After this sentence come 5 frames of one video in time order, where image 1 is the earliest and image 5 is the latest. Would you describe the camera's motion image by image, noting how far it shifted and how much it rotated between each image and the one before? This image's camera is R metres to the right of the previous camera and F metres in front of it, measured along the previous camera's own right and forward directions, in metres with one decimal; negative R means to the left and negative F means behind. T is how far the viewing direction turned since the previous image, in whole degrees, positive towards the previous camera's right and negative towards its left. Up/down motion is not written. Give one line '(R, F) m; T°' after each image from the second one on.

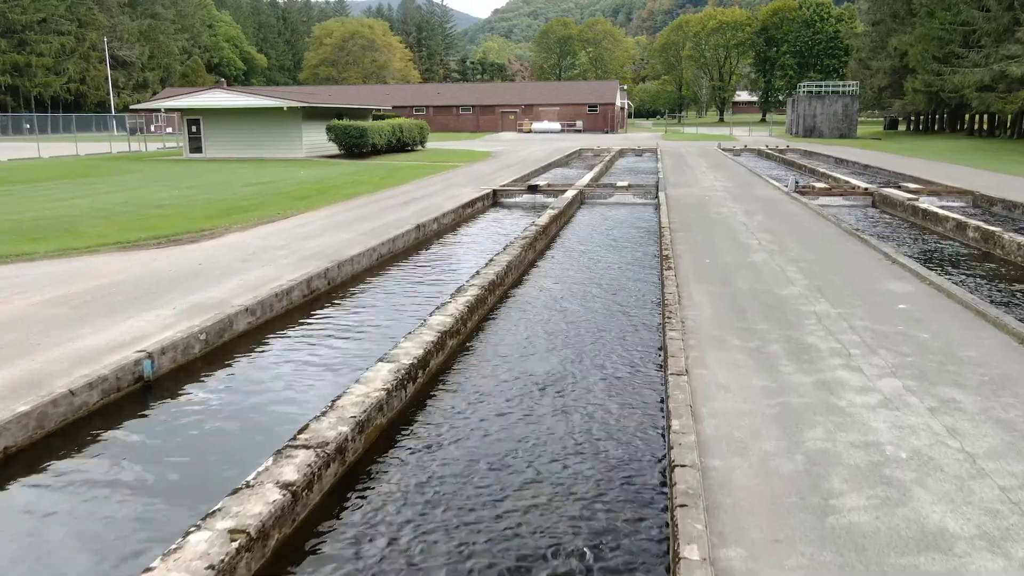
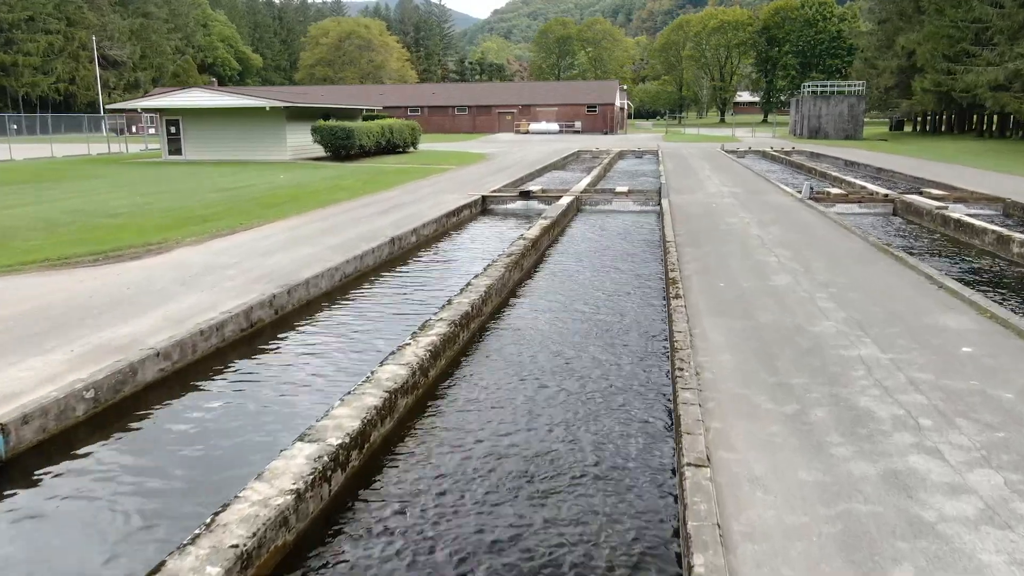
(+0.2, +1.5) m; 0°
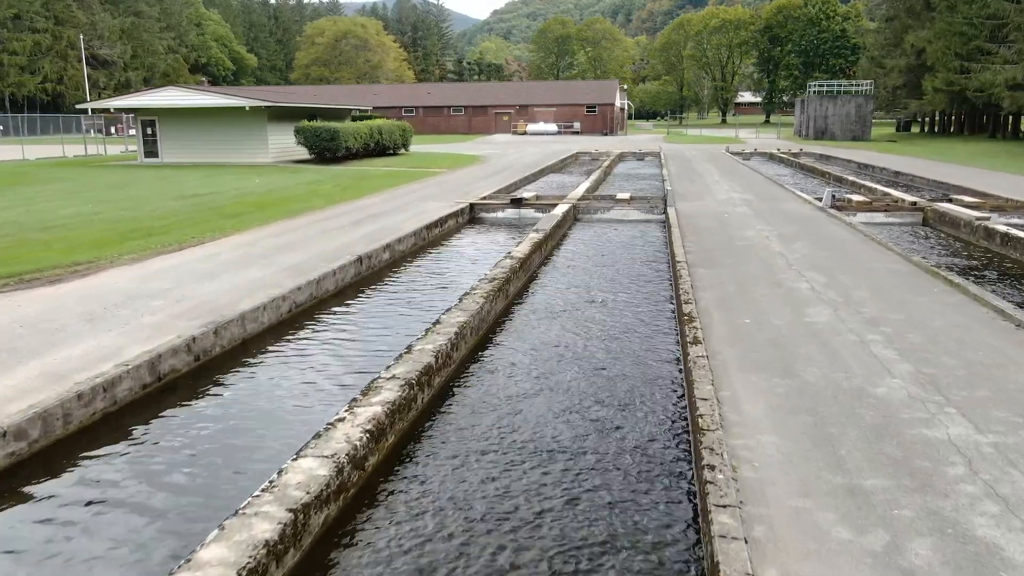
(+0.2, +1.7) m; 0°
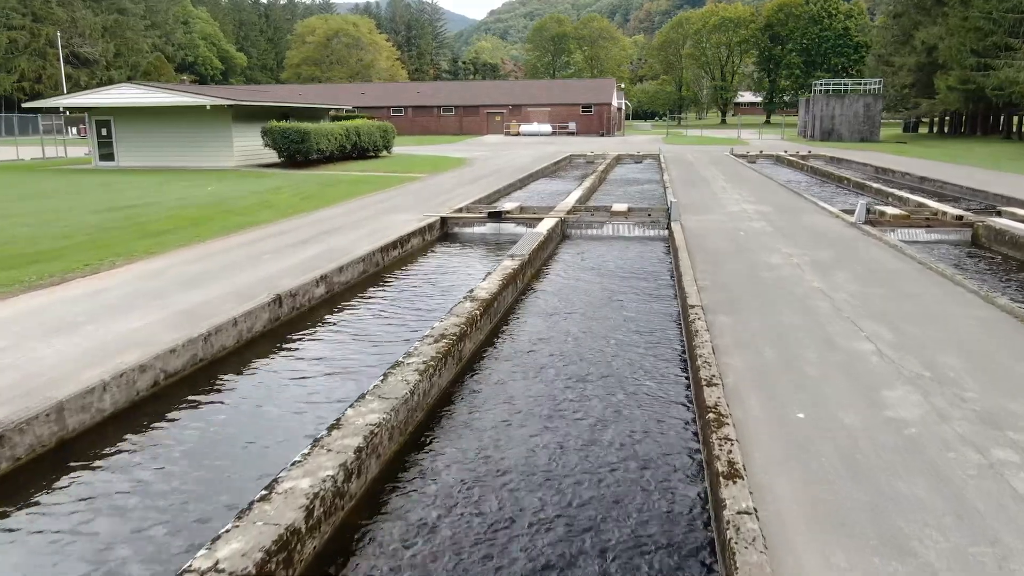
(+0.4, +2.4) m; 0°
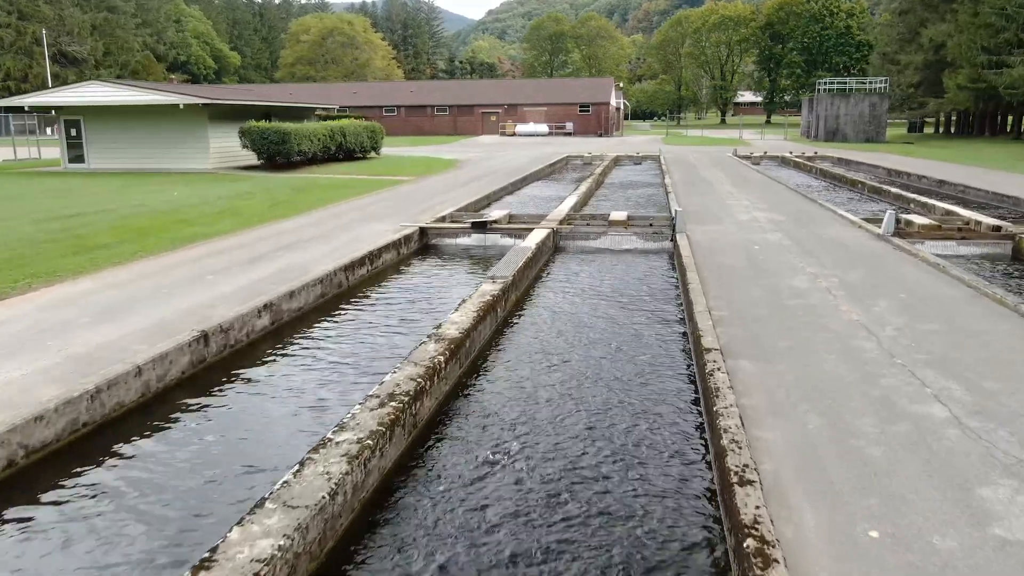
(+0.2, +1.5) m; 0°
